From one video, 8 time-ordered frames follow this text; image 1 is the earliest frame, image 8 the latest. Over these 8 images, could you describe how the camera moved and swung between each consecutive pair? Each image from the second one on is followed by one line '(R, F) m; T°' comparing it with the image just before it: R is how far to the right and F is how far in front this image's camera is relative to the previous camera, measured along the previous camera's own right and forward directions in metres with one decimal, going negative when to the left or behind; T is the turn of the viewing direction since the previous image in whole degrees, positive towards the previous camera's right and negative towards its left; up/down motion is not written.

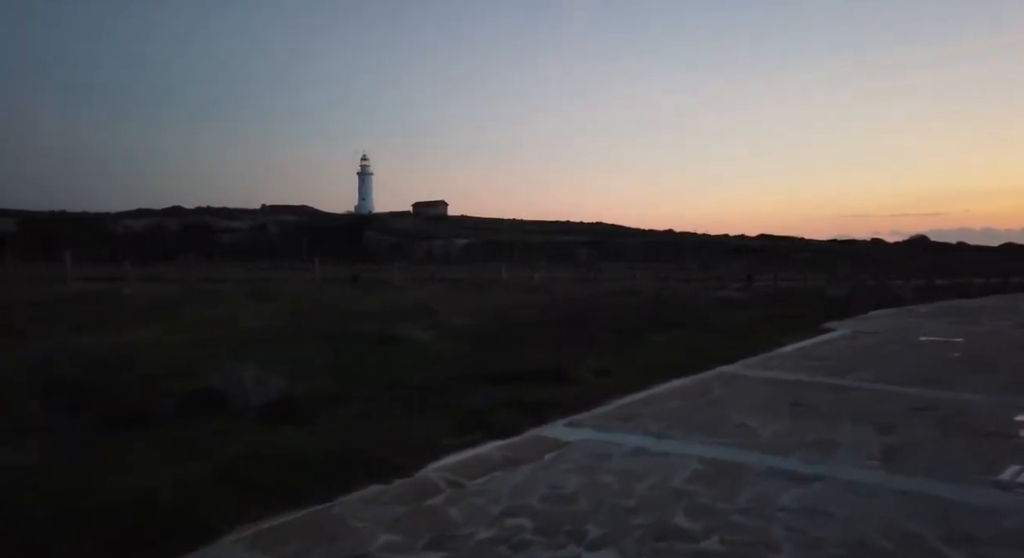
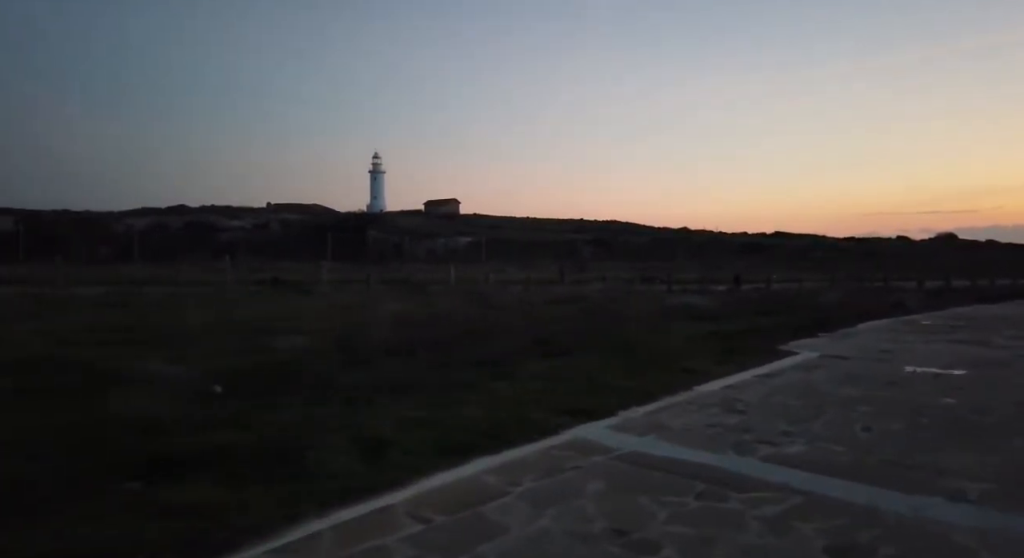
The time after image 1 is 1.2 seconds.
(+2.2, +2.8) m; -1°
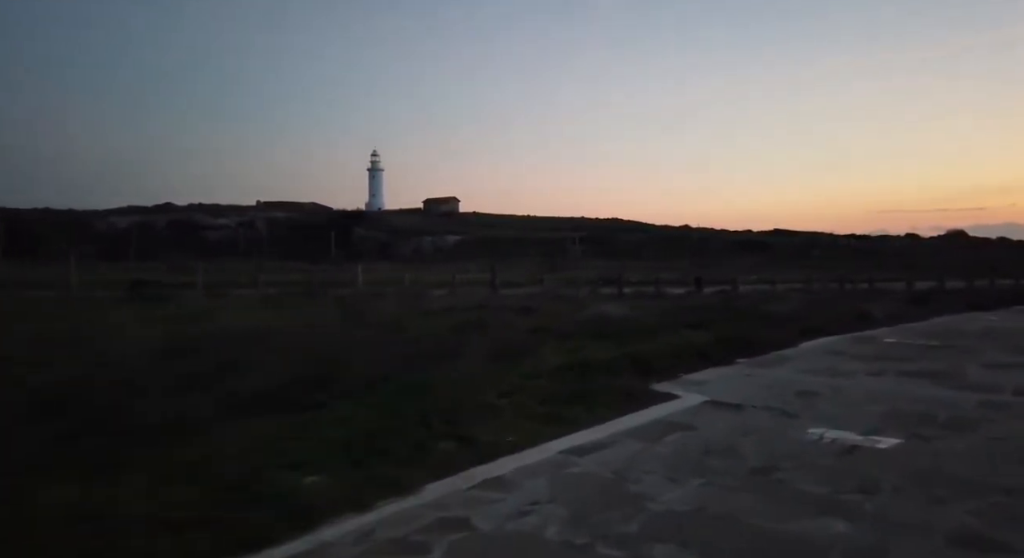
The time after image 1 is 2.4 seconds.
(+2.7, +3.0) m; 0°
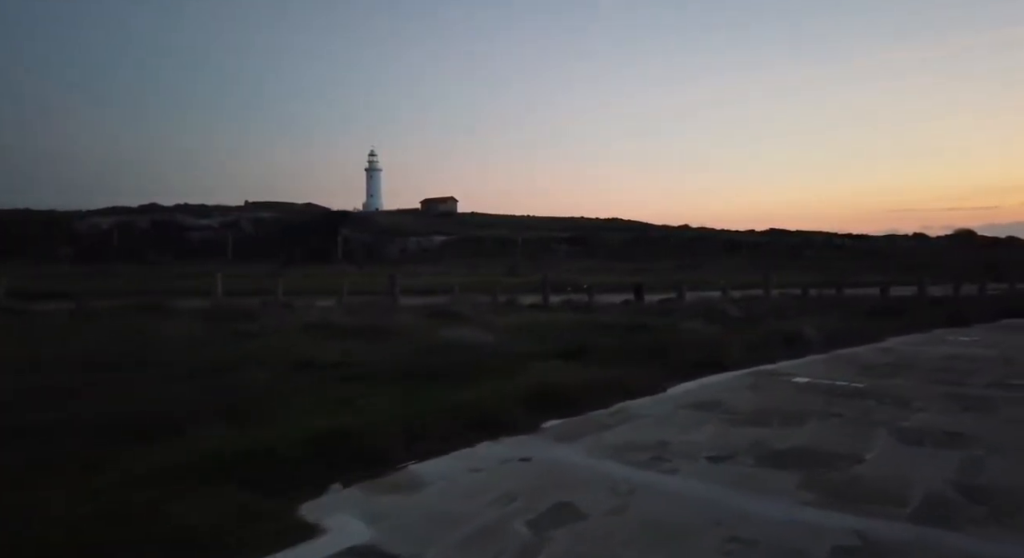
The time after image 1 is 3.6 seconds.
(+3.1, +3.2) m; 0°
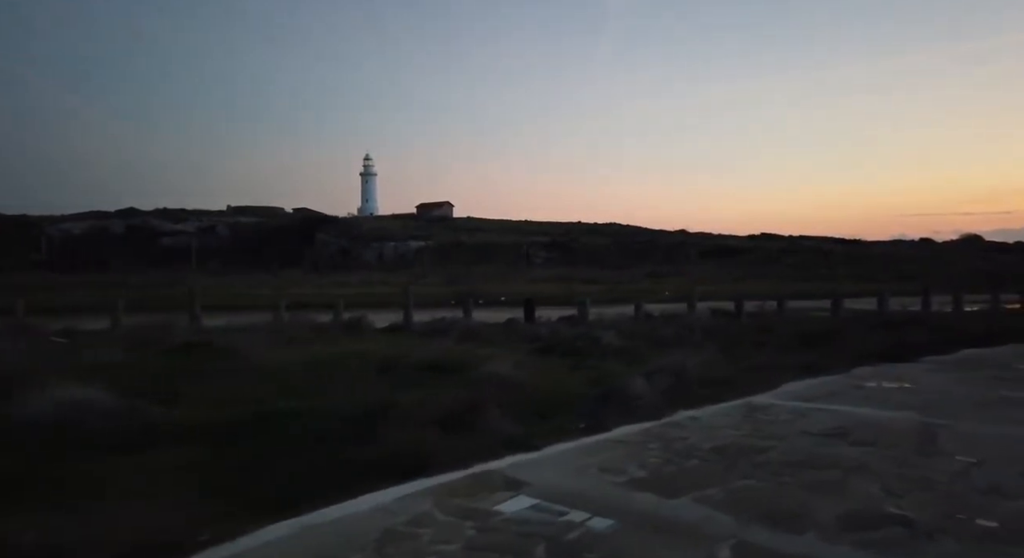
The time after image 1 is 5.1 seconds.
(+4.2, +4.3) m; 0°
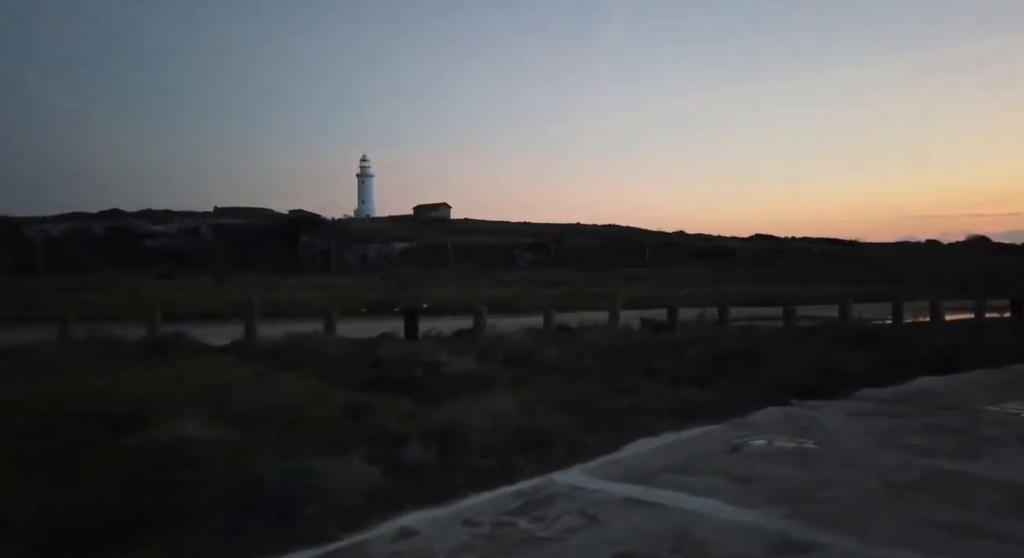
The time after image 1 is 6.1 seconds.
(+3.3, +3.4) m; 0°
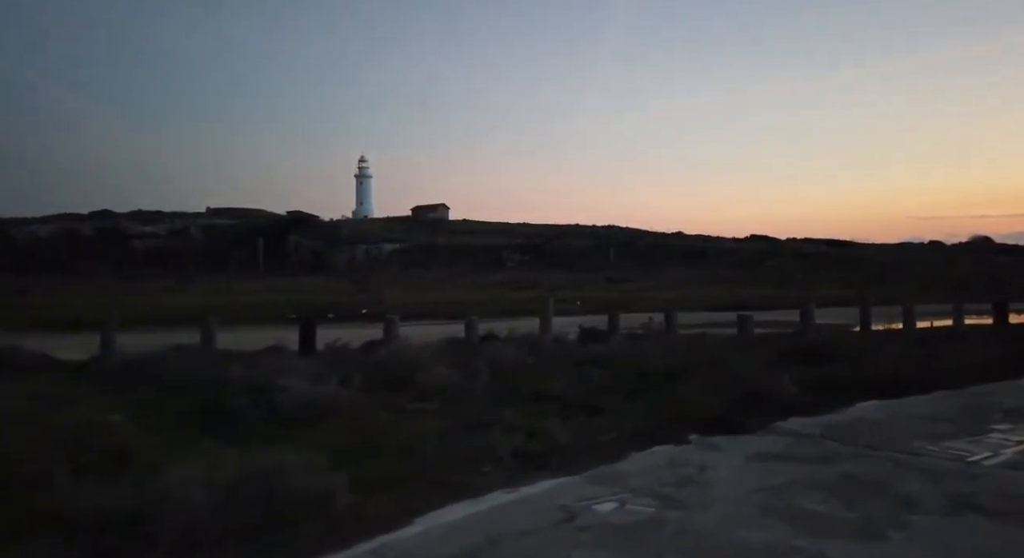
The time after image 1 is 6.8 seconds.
(+2.2, +2.0) m; 0°
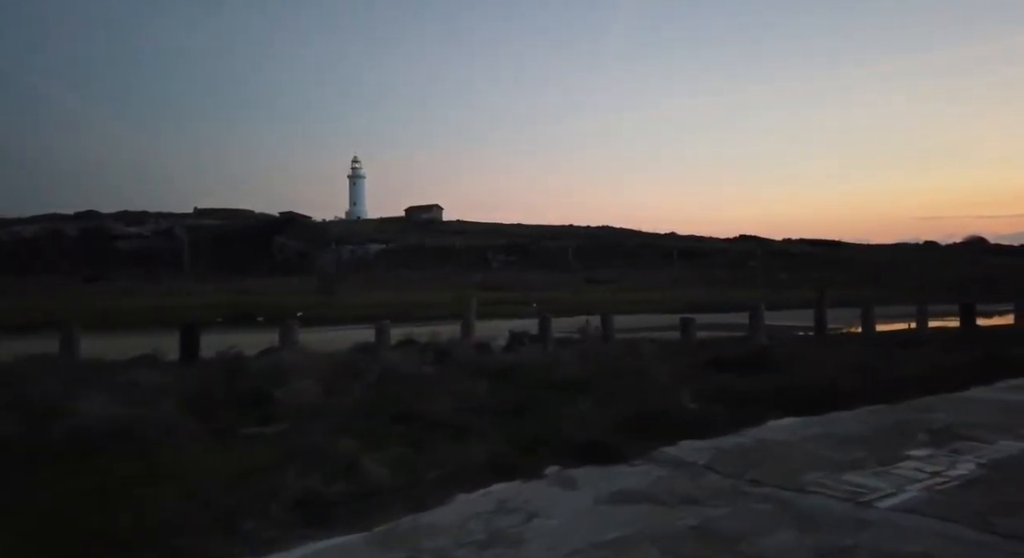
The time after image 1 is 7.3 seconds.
(+2.0, +1.4) m; 0°
